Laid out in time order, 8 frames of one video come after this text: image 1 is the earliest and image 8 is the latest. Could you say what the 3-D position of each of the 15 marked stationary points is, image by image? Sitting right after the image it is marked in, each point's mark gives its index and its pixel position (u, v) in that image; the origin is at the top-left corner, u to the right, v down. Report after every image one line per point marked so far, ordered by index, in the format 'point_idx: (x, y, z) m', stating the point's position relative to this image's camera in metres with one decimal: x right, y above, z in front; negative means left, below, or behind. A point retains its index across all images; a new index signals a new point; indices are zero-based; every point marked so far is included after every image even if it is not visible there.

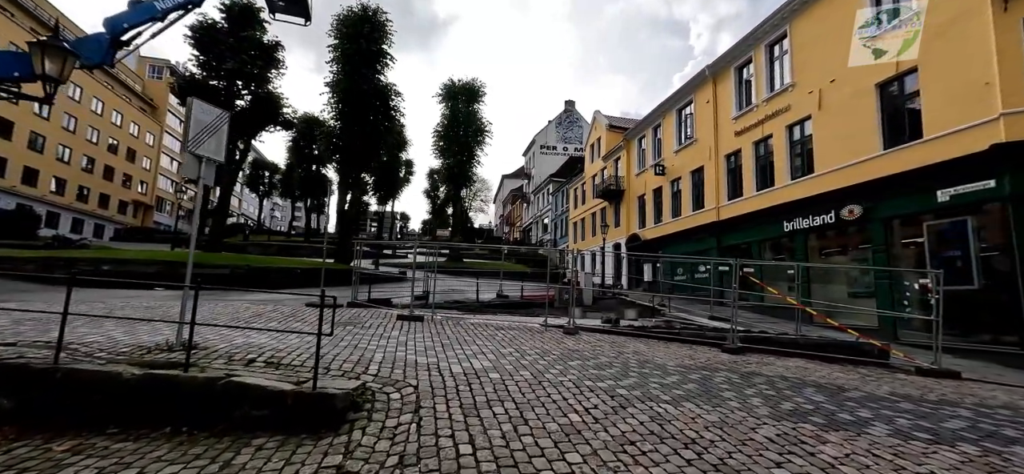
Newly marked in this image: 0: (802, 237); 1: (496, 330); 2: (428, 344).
0: (+9.5, 0.0, +13.7) m
1: (-0.3, -2.0, +8.9) m
2: (-1.3, -1.7, +6.6) m
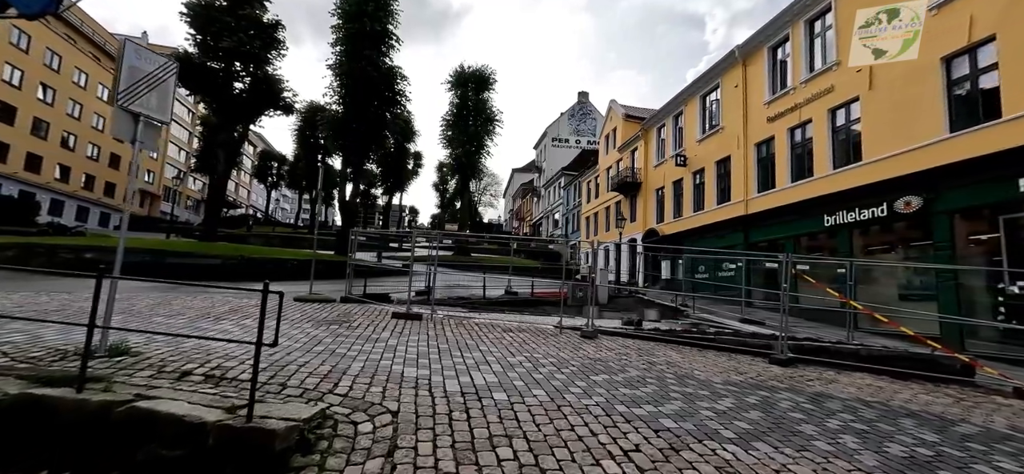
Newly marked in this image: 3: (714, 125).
0: (+9.9, +0.1, +12.3) m
1: (-0.1, -1.8, +7.8) m
2: (-1.1, -1.5, +5.5) m
3: (+9.2, +5.1, +18.8) m
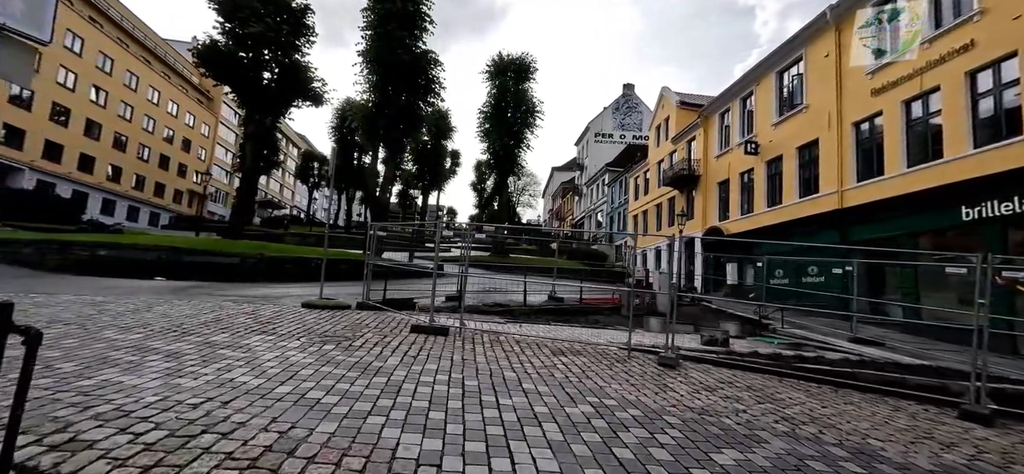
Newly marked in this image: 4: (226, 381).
0: (+11.0, +0.1, +9.5) m
1: (+0.6, -1.7, +5.9) m
2: (-0.6, -1.4, +3.7) m
3: (+11.0, +5.1, +16.0) m
4: (-2.3, -1.2, +3.4) m
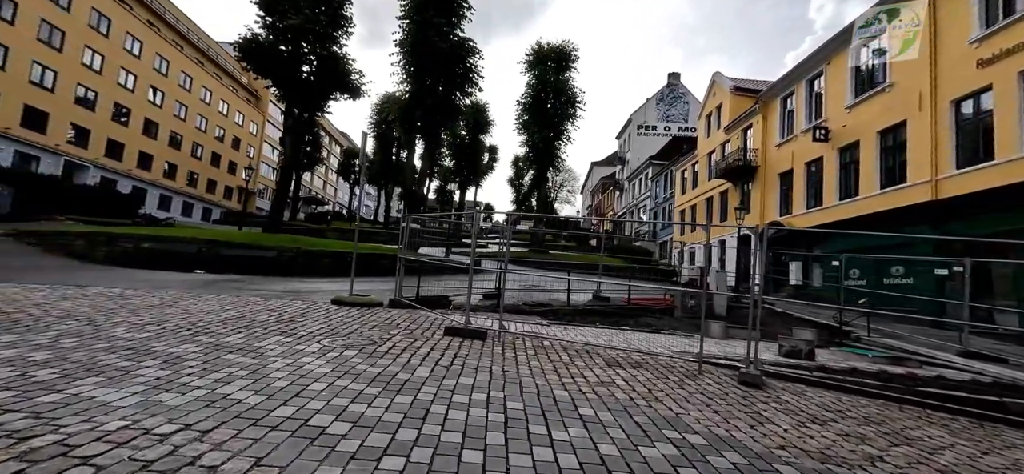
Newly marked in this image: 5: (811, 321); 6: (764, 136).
0: (+11.8, +0.2, +7.7) m
1: (+1.2, -1.6, +5.0) m
2: (-0.2, -1.3, +3.0) m
3: (+12.4, +5.2, +14.2) m
4: (-2.0, -1.1, +2.8) m
5: (+5.3, -1.5, +7.3) m
6: (+12.0, +4.8, +19.9) m
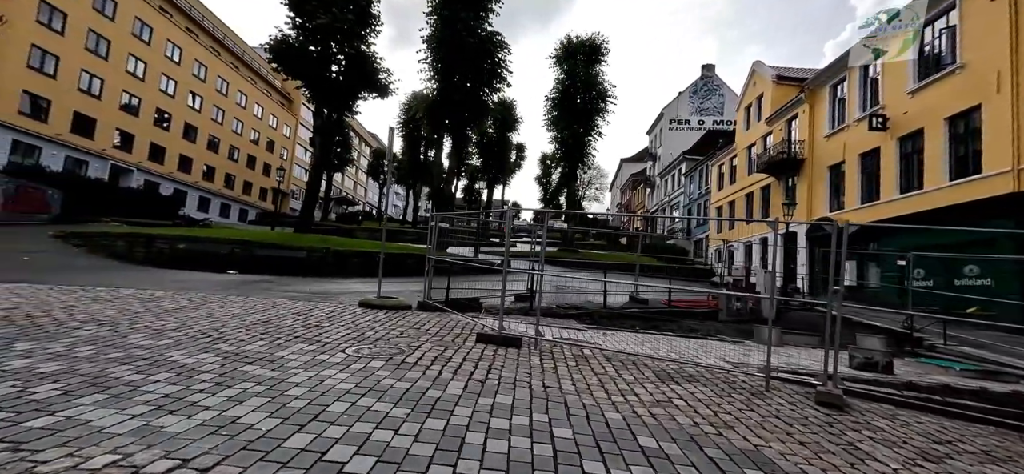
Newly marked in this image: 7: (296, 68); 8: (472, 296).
0: (+12.4, +0.3, +6.4) m
1: (+1.6, -1.6, +4.5) m
2: (+0.1, -1.3, +2.5) m
3: (+13.4, +5.3, +12.9) m
4: (-1.7, -1.1, +2.4) m
5: (+5.9, -1.4, +6.5) m
6: (+13.3, +4.9, +18.6) m
7: (-9.3, +7.3, +18.0) m
8: (-0.8, -1.2, +8.5) m
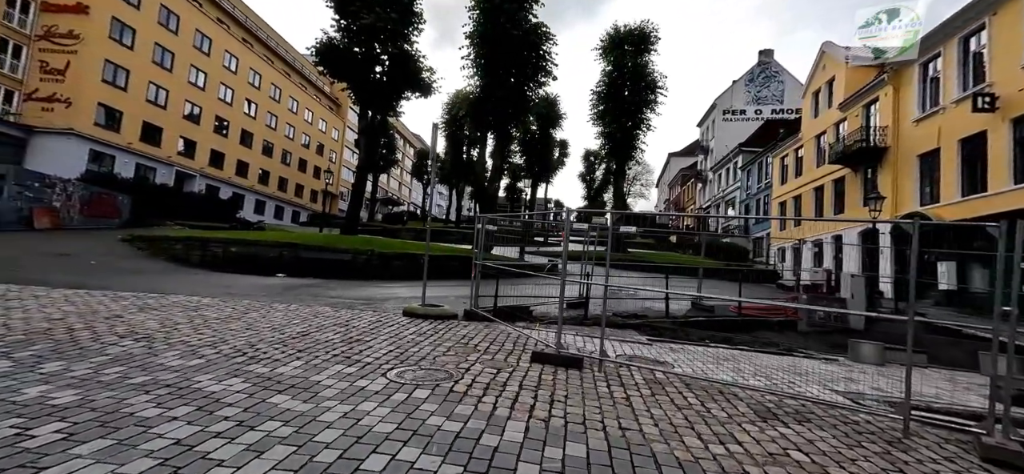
0: (+13.1, +0.3, +4.5) m
1: (+2.2, -1.6, +3.7) m
2: (+0.5, -1.4, +1.8) m
3: (+14.7, +5.4, +10.8) m
4: (-1.3, -1.2, +1.9) m
5: (+6.7, -1.4, +5.2) m
6: (+15.2, +5.0, +16.5) m
7: (-7.4, +7.2, +18.2) m
8: (+0.2, -1.2, +7.9) m
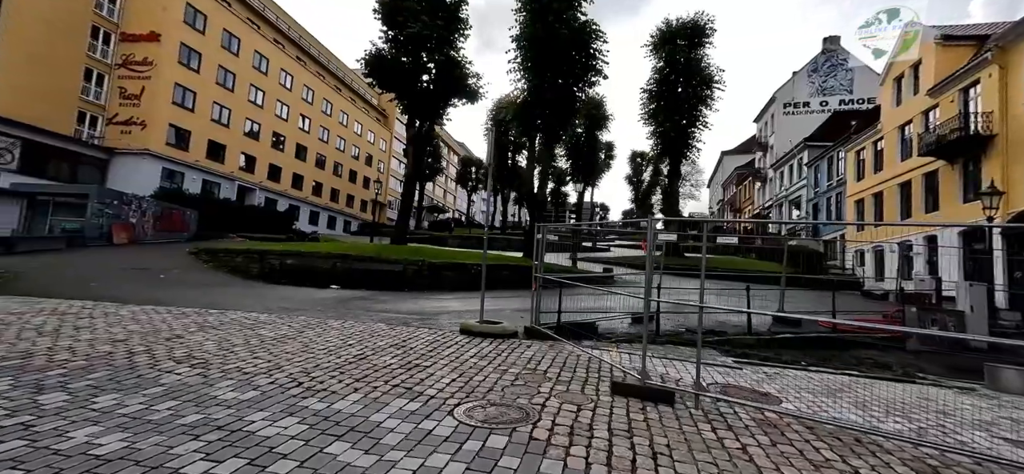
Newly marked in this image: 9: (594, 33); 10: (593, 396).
0: (+13.8, +0.4, +2.6) m
1: (+2.9, -1.7, +2.8) m
2: (+1.0, -1.5, +1.2) m
3: (+15.9, +5.4, +8.8) m
4: (-0.8, -1.3, +1.5) m
5: (+7.4, -1.5, +4.0) m
6: (+17.0, +5.0, +14.4) m
7: (-5.4, +6.8, +18.3) m
8: (+1.2, -1.4, +7.2) m
9: (+3.5, +9.0, +18.6) m
10: (+0.8, -1.5, +4.0) m
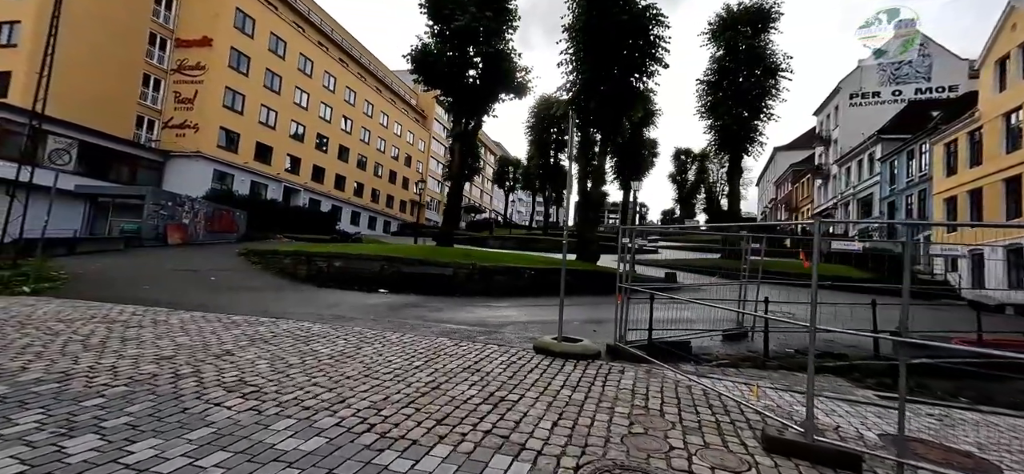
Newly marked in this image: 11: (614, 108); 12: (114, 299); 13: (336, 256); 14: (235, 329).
0: (+14.5, +0.3, +0.7) m
1: (+3.7, -1.8, +1.7) m
2: (+1.7, -1.5, +0.2) m
3: (+17.1, +5.3, +6.6) m
4: (-0.1, -1.4, +0.6) m
5: (+8.3, -1.5, +2.5) m
6: (+18.7, +4.9, +12.2) m
7: (-3.3, +6.8, +17.8) m
8: (+2.4, -1.4, +6.2) m
9: (+5.6, +8.9, +17.4) m
10: (+1.7, -1.6, +3.0) m
11: (+4.3, +5.6, +18.2) m
12: (-7.5, -1.2, +7.8) m
13: (-5.0, -0.5, +12.0) m
14: (-3.7, -1.2, +5.5) m
